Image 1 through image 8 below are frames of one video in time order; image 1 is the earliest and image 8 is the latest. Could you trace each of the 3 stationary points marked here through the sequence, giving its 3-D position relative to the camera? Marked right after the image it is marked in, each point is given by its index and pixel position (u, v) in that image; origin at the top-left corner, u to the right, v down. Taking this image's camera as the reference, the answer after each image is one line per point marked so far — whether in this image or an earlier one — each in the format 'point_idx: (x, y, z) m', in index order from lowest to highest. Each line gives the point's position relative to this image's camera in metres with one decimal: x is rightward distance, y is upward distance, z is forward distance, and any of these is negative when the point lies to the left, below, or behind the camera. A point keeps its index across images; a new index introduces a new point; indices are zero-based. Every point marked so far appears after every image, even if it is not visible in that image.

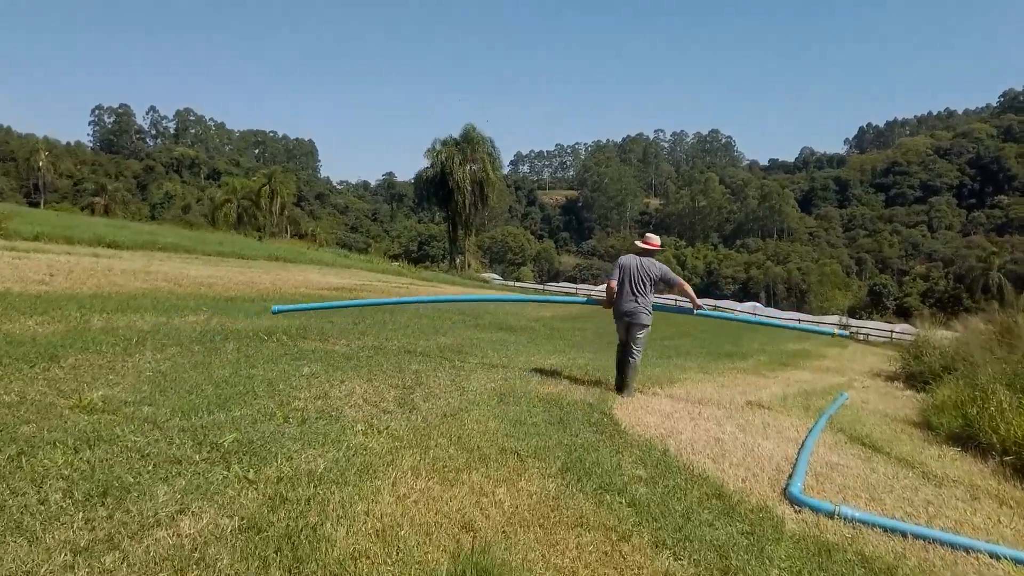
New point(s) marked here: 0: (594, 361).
0: (+1.5, -1.3, +13.0) m
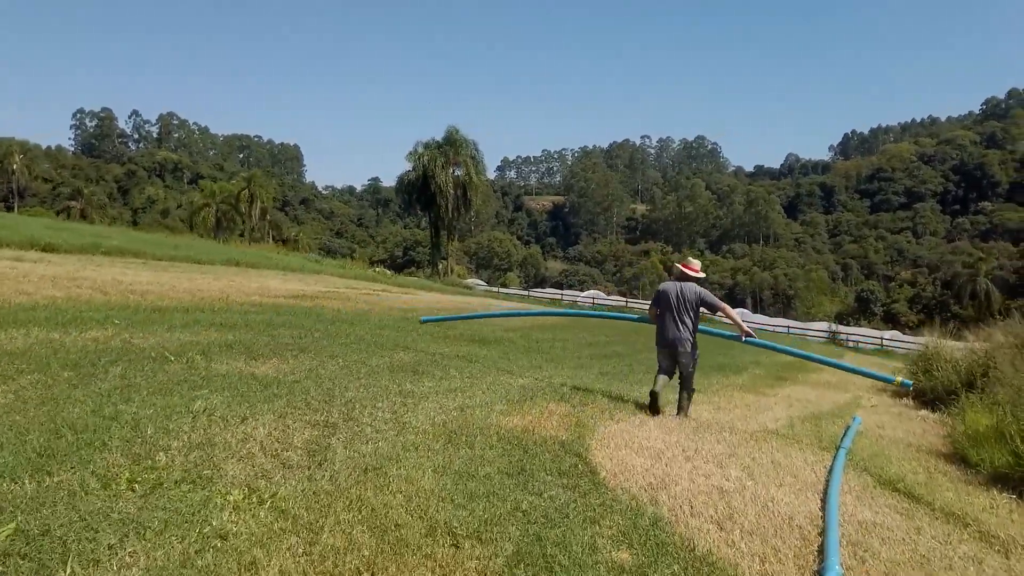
0: (+1.0, -1.4, +11.5) m
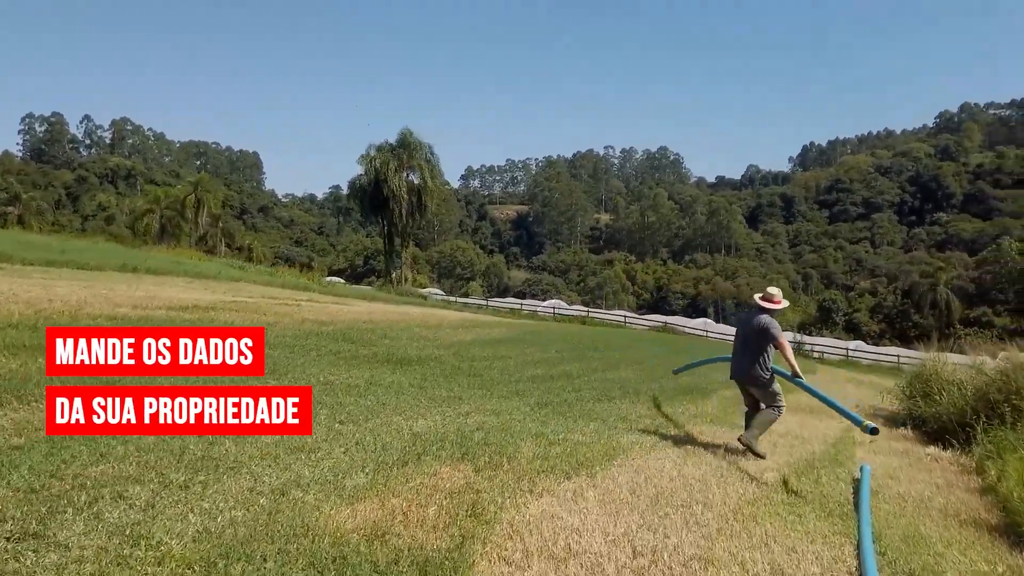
0: (-0.1, -1.5, +8.9) m
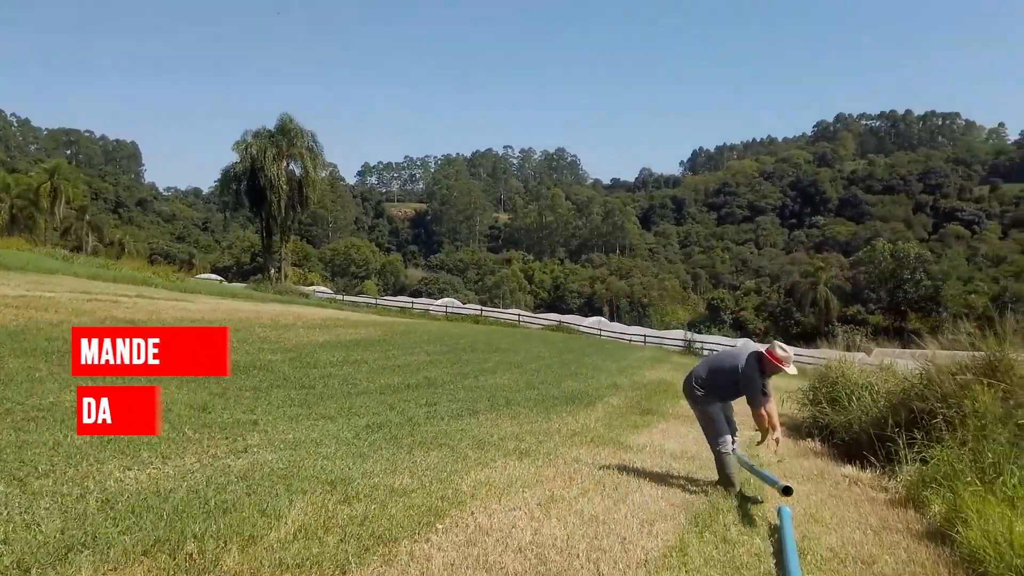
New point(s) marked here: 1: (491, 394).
0: (-1.7, -1.4, +6.5) m
1: (-0.3, -1.6, +11.5) m
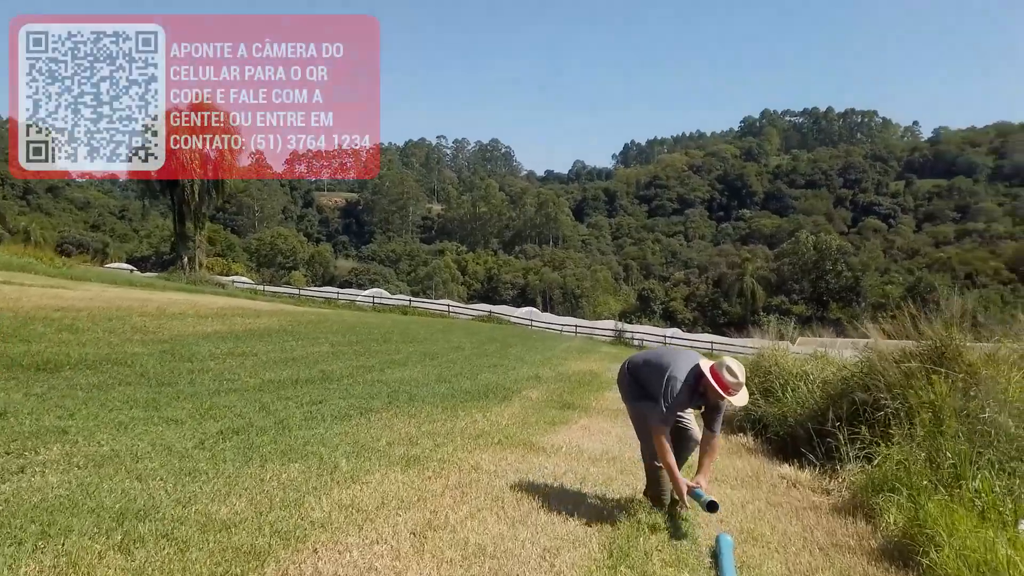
0: (-2.6, -1.2, +5.1) m
1: (-1.6, -1.4, +10.2) m
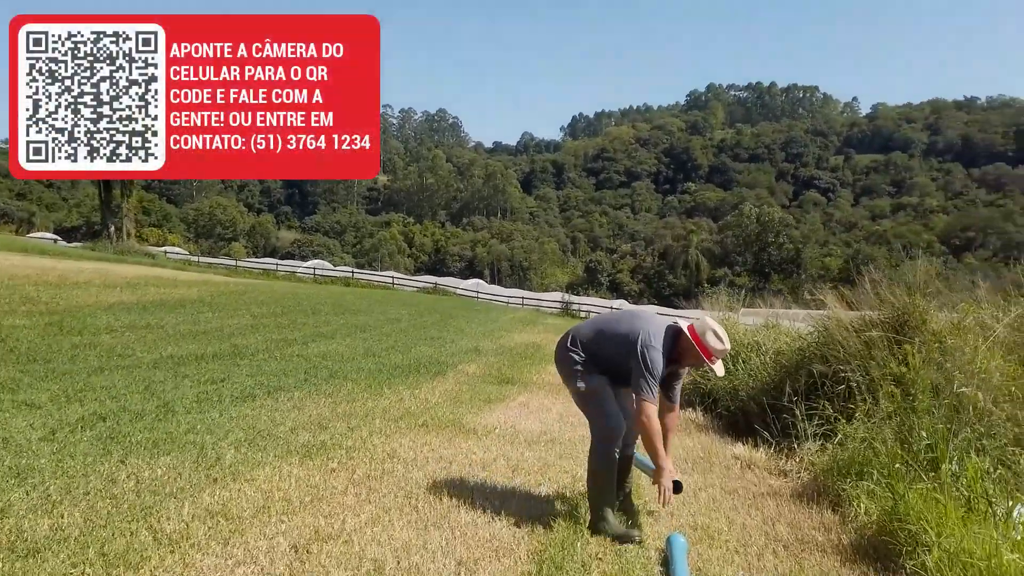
0: (-3.0, -0.9, +4.0) m
1: (-2.5, -0.9, +9.2) m
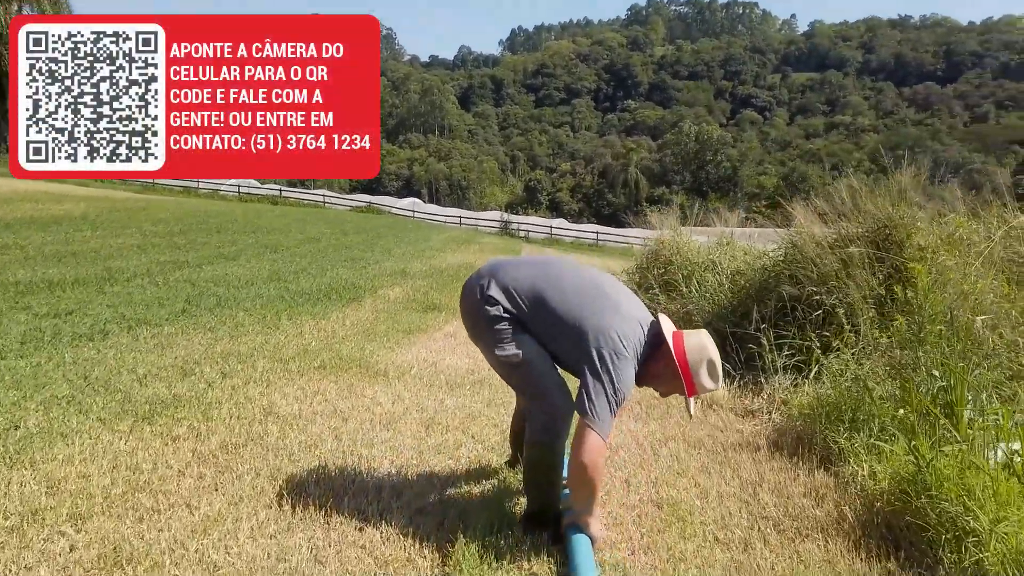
0: (-3.4, -0.6, +2.6) m
1: (-3.2, 0.0, +7.8) m
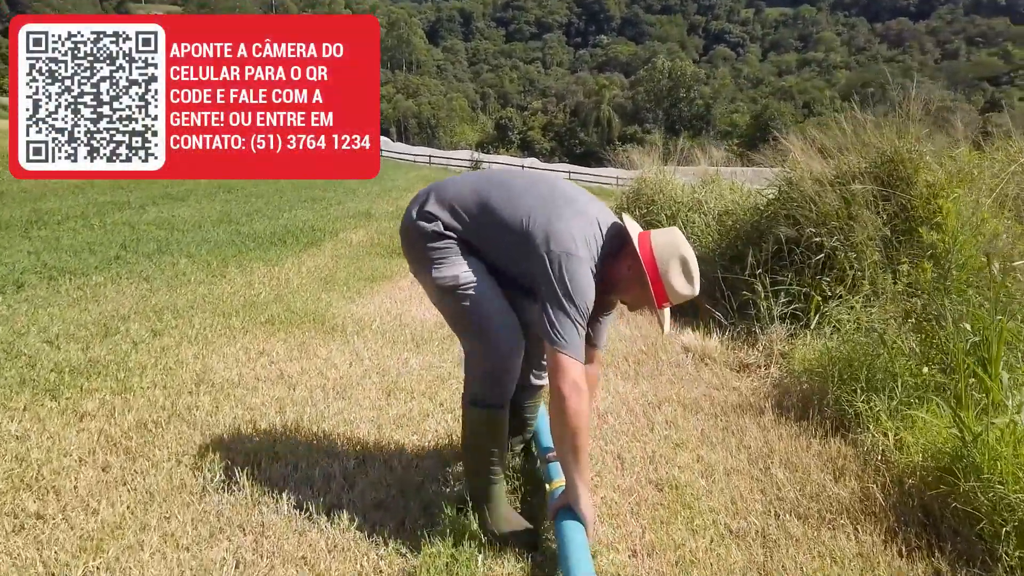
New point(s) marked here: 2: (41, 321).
0: (-3.5, -0.5, +1.9) m
1: (-3.5, +0.5, +7.1) m
2: (-2.7, -0.2, +4.2) m
